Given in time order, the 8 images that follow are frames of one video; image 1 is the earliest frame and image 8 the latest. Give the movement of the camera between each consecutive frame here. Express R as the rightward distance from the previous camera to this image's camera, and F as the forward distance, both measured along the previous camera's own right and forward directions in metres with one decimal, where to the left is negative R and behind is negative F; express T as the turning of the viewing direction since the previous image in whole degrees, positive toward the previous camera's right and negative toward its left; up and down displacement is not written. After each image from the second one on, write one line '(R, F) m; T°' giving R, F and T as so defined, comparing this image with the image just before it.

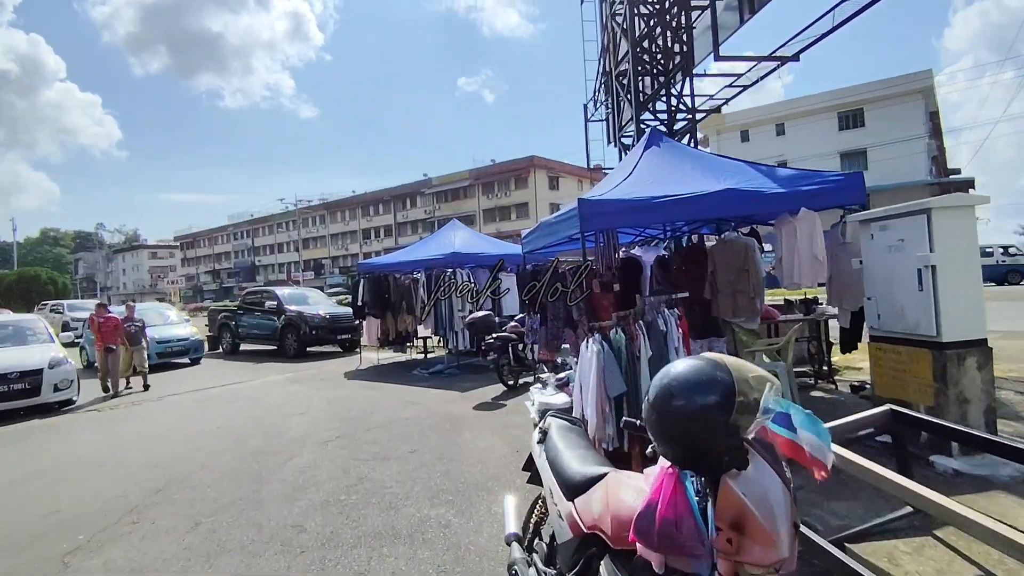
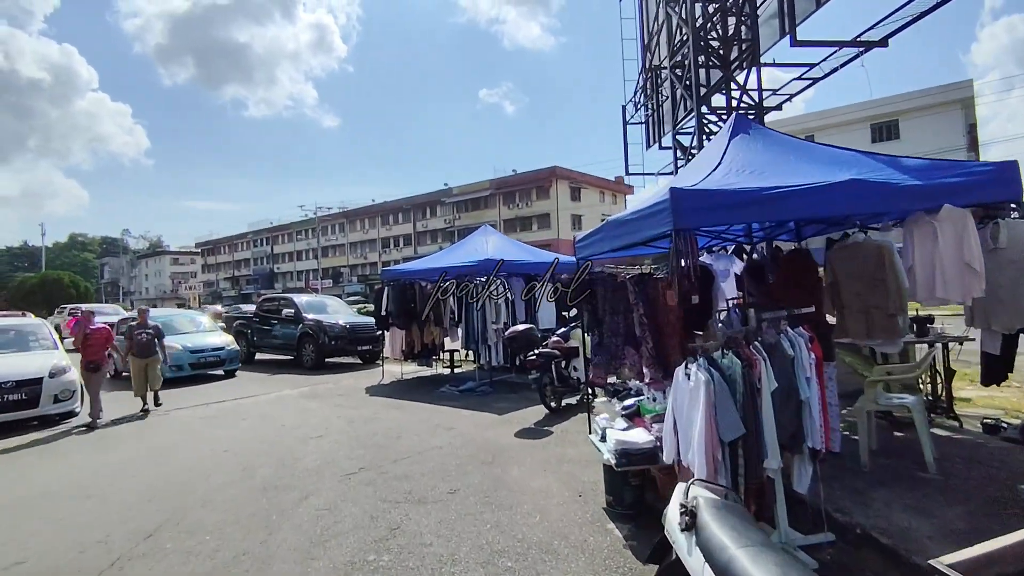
(-0.4, +0.9) m; -2°
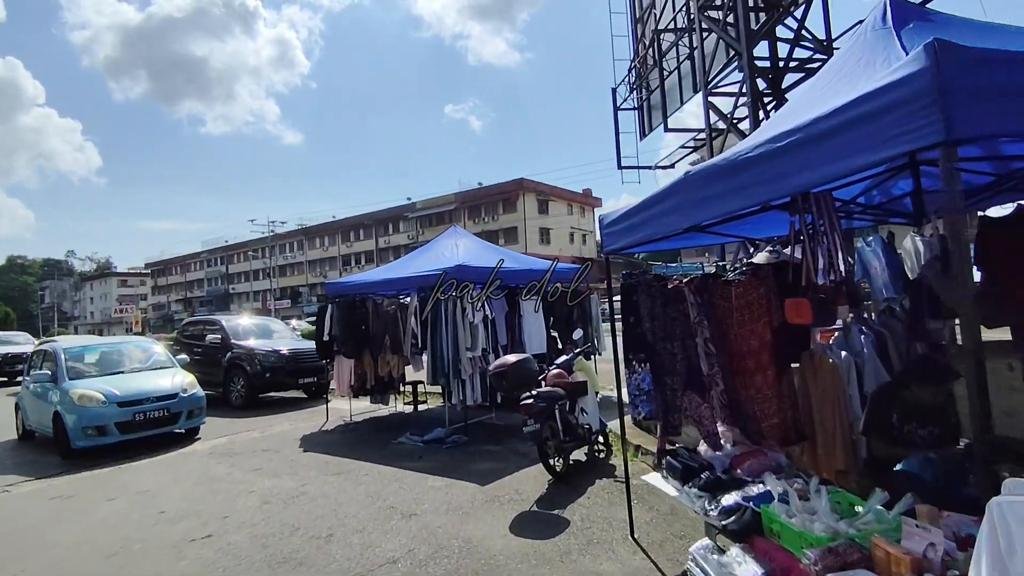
(-0.2, +2.3) m; +3°
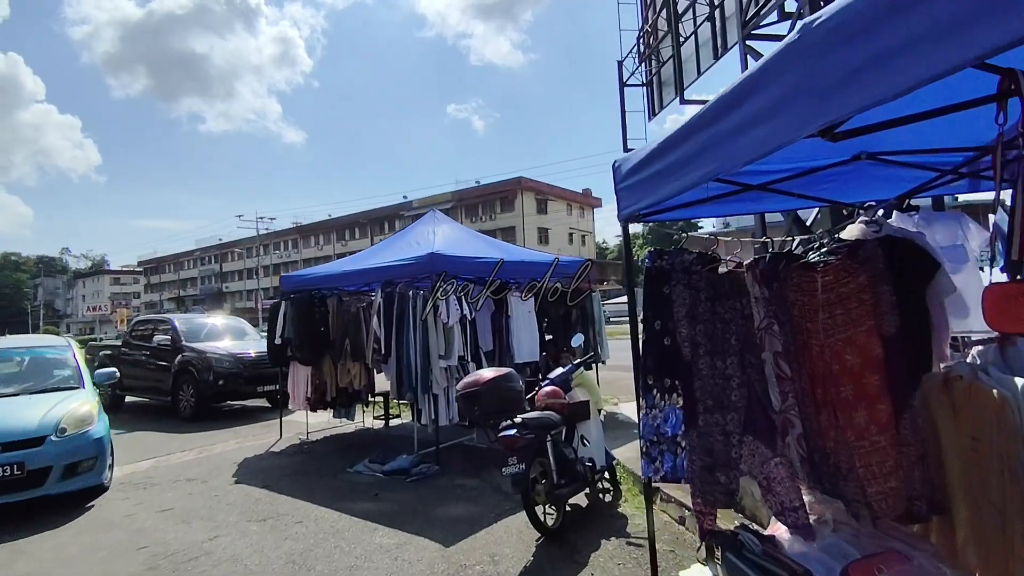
(+0.1, +1.4) m; 0°
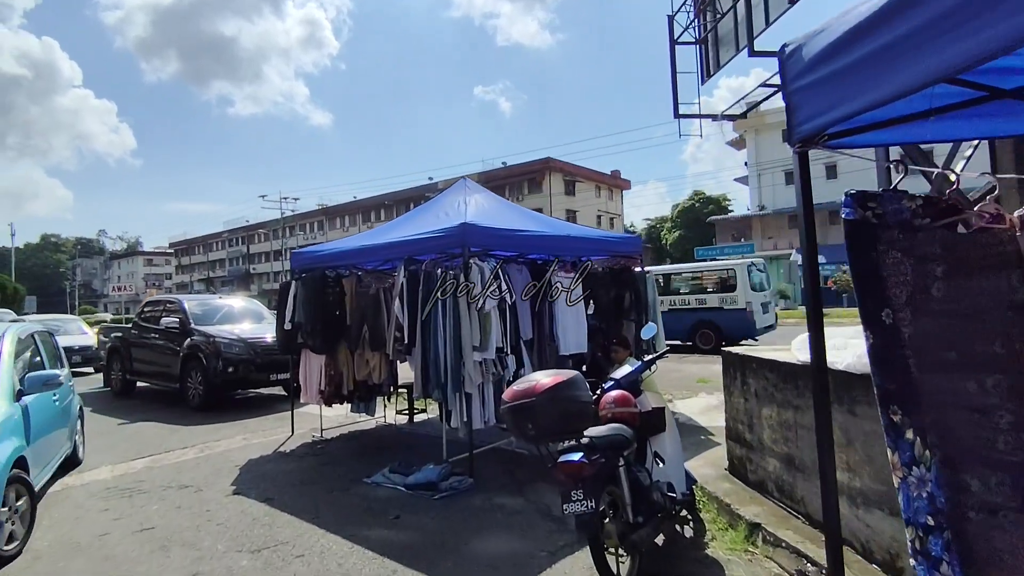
(-0.2, +1.0) m; -2°
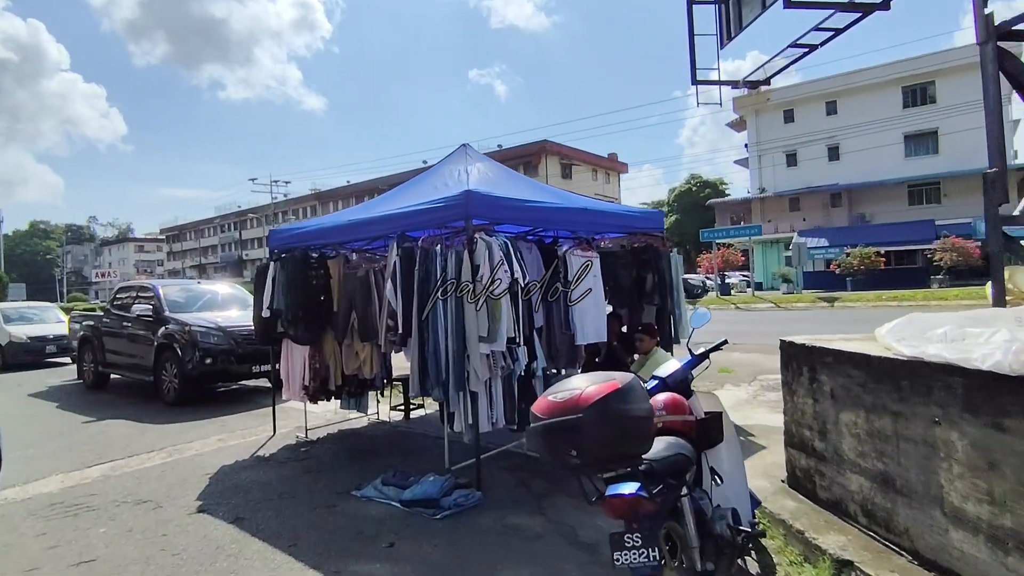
(-0.1, +0.8) m; 0°
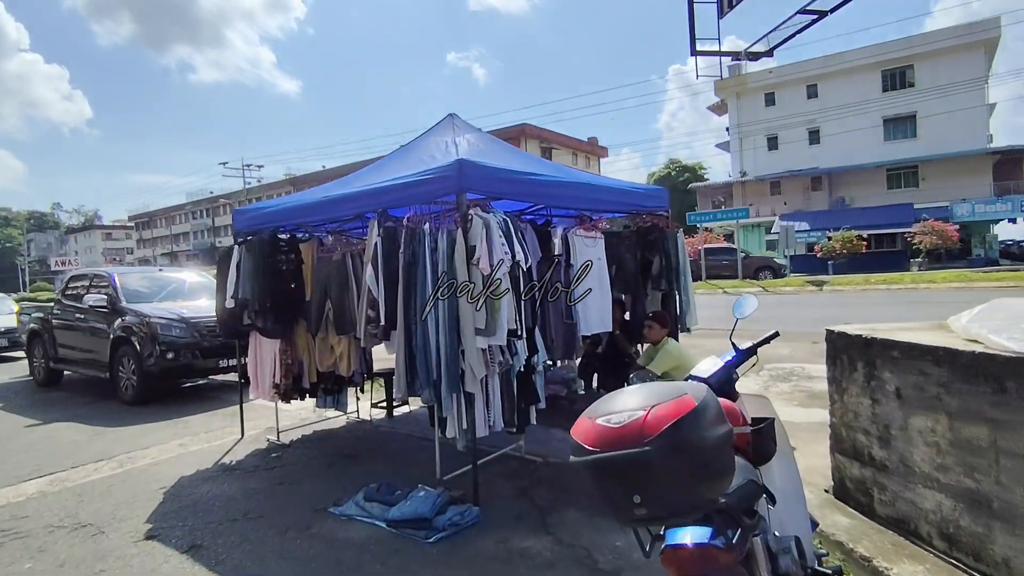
(-0.1, +0.6) m; +2°
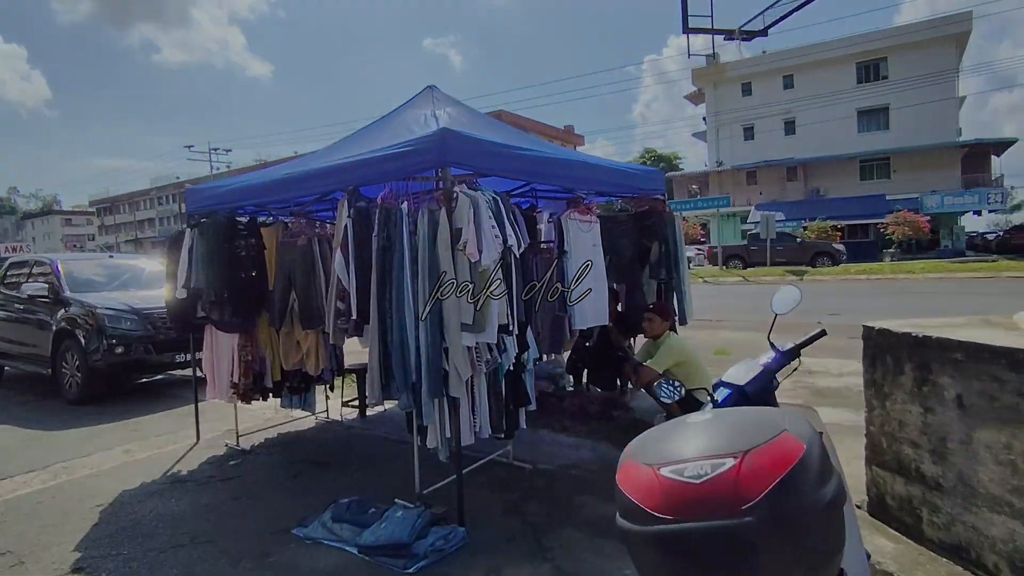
(-0.1, +0.5) m; +2°
